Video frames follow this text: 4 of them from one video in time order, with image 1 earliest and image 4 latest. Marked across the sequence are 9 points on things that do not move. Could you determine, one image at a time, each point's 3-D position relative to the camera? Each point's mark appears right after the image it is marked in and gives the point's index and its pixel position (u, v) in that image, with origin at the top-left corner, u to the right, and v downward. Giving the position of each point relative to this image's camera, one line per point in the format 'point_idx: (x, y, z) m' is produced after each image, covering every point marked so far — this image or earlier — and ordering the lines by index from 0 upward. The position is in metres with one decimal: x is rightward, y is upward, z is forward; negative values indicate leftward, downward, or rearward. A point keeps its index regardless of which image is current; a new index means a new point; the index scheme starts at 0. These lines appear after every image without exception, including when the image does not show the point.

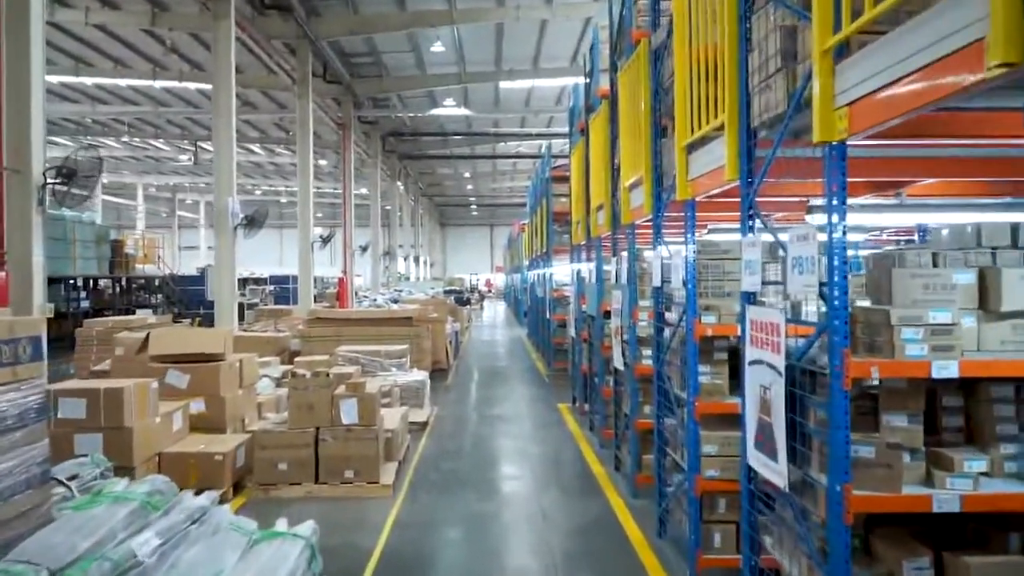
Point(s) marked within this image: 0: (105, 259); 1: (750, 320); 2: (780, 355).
0: (-9.0, +0.6, +18.6) m
1: (+0.9, -0.1, +3.1) m
2: (+0.9, -0.2, +2.7) m
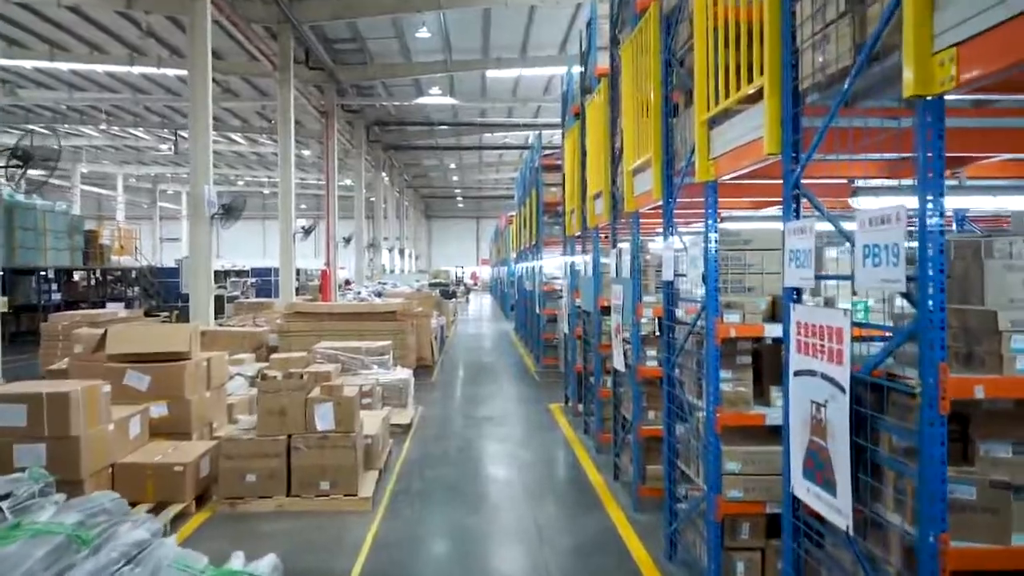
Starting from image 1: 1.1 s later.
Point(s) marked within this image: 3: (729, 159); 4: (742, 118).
0: (-9.2, +0.8, +17.9) m
1: (+0.9, -0.1, +2.6) m
2: (+0.9, -0.2, +2.2) m
3: (+0.9, +0.5, +3.5) m
4: (+0.9, +0.7, +3.3) m
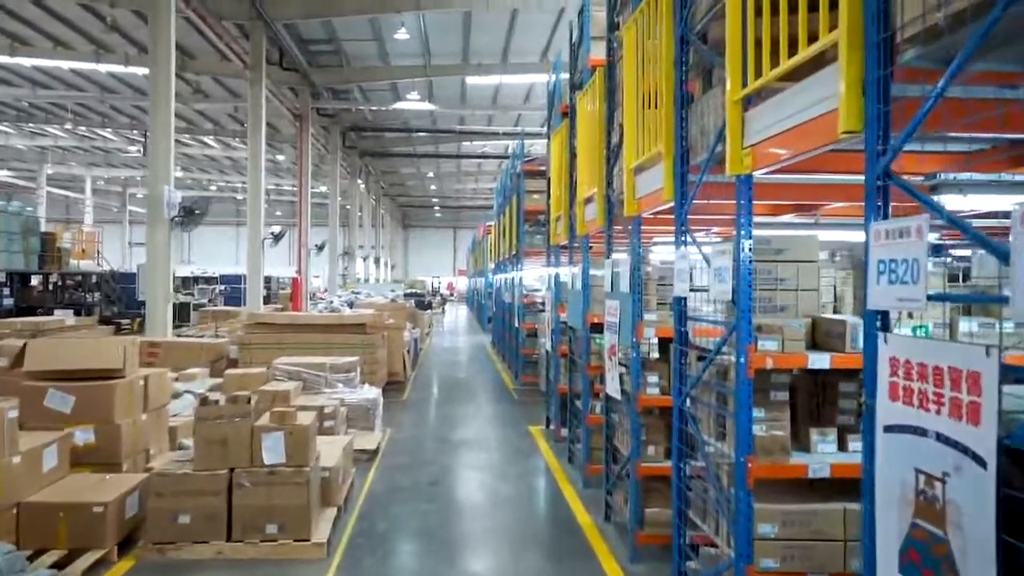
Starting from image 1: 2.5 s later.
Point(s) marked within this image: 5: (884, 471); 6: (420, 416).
0: (-9.7, +0.7, +17.0) m
1: (+0.8, -0.2, +1.9) m
2: (+0.9, -0.3, +1.5) m
3: (+0.9, +0.5, +2.8) m
4: (+0.9, +0.6, +2.7) m
5: (+0.8, -0.4, +1.9) m
6: (-1.1, -1.5, +9.8) m
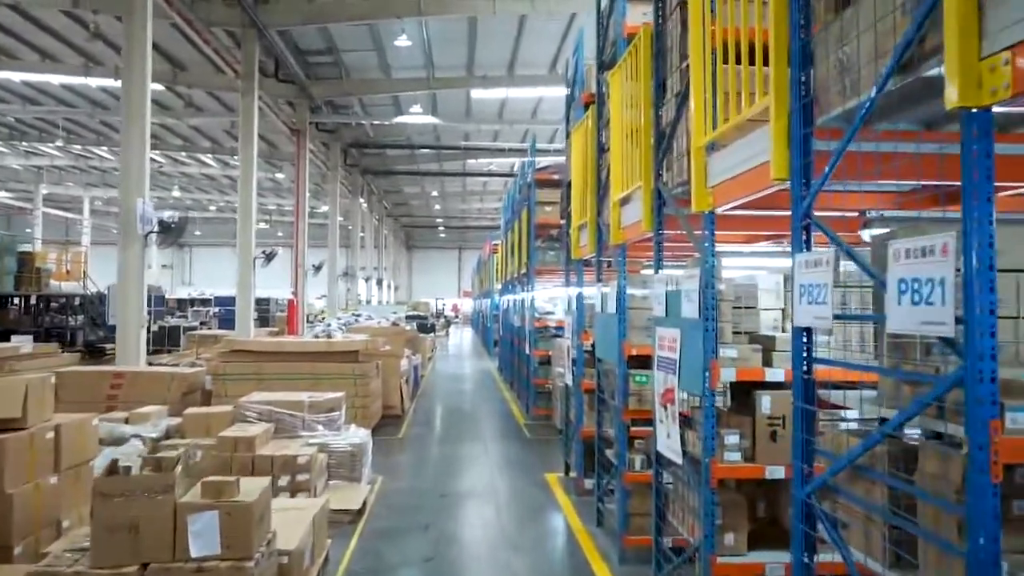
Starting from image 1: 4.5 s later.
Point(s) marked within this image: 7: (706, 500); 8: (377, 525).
0: (-9.5, +0.3, +15.8) m
1: (+0.9, -0.2, +0.6) m
2: (+0.9, -0.3, +0.2) m
3: (+0.9, +0.4, +1.5) m
4: (+1.0, +0.6, +1.4) m
5: (+0.9, -0.4, +0.5) m
6: (-0.9, -1.7, +8.5) m
7: (+0.7, -0.8, +3.2) m
8: (-0.9, -1.7, +6.0) m
